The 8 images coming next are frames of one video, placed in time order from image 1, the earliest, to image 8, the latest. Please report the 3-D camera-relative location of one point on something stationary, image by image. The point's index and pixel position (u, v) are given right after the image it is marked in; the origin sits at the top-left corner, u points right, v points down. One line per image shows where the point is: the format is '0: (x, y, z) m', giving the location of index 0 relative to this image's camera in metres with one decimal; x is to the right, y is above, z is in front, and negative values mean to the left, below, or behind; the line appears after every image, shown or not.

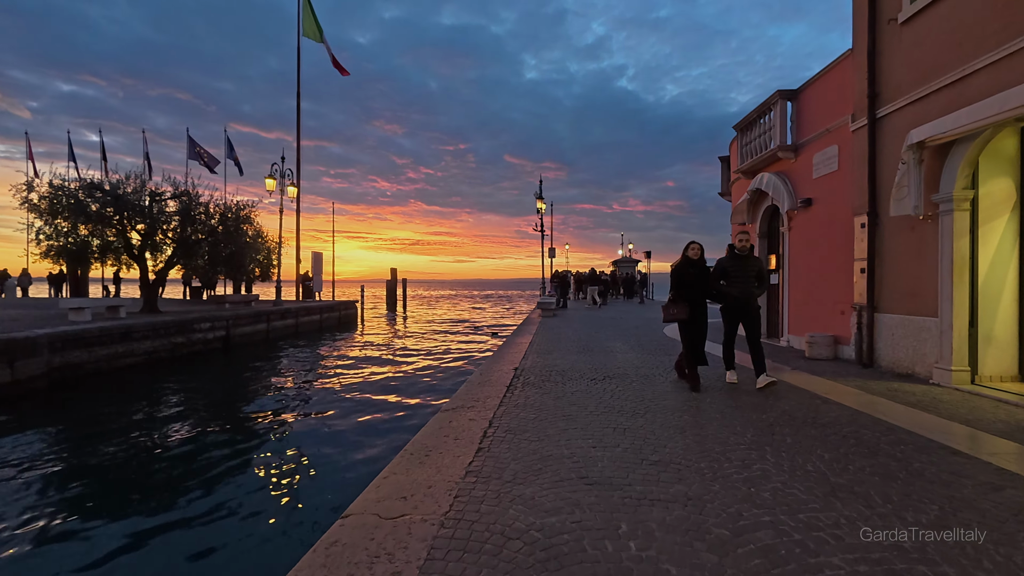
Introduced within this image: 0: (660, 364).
0: (+2.6, -1.3, +8.5) m
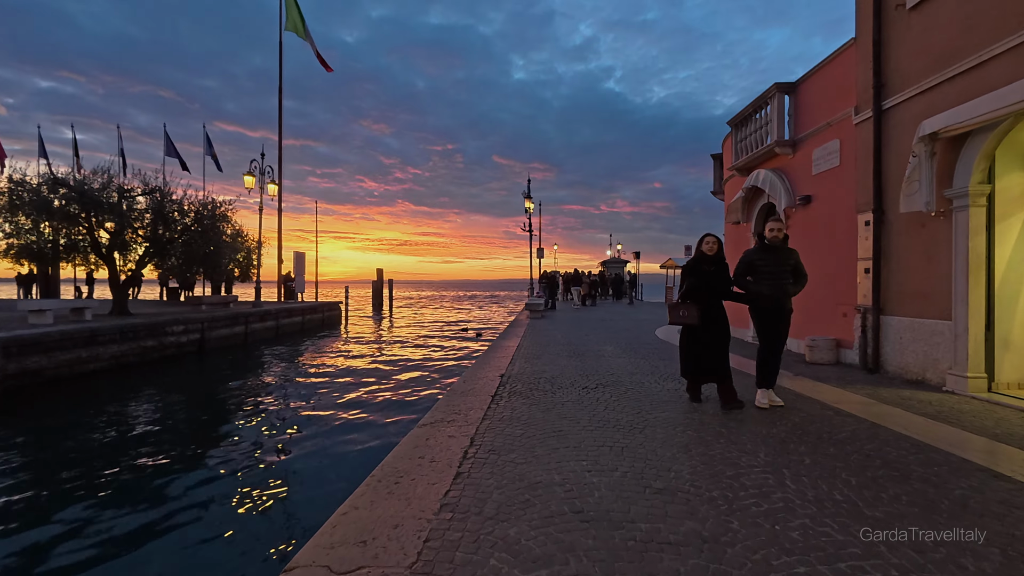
0: (+2.4, -1.3, +8.0) m
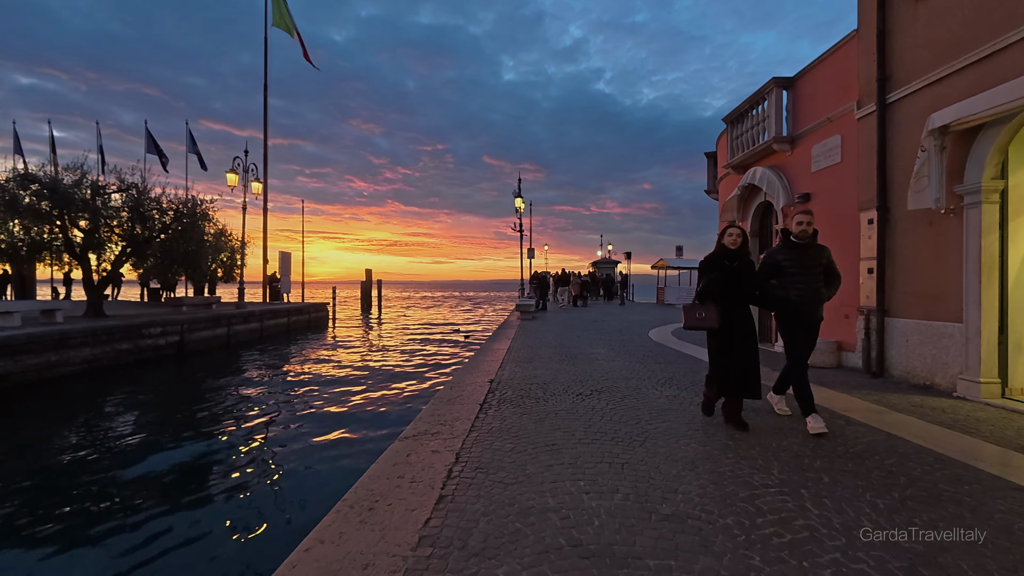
0: (+2.2, -1.3, +7.7) m
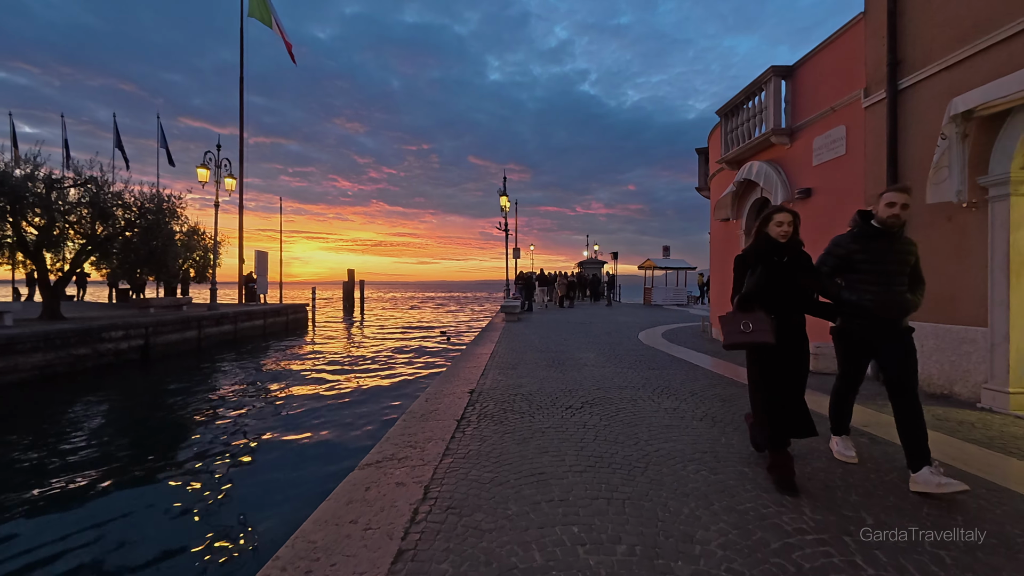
0: (+1.9, -1.4, +7.1) m
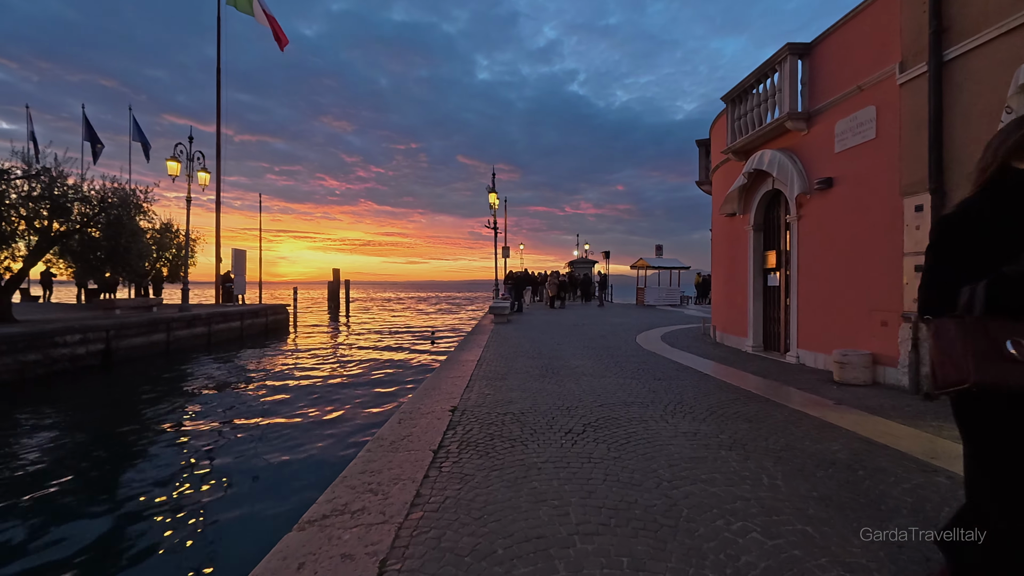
0: (+1.8, -1.4, +6.2) m
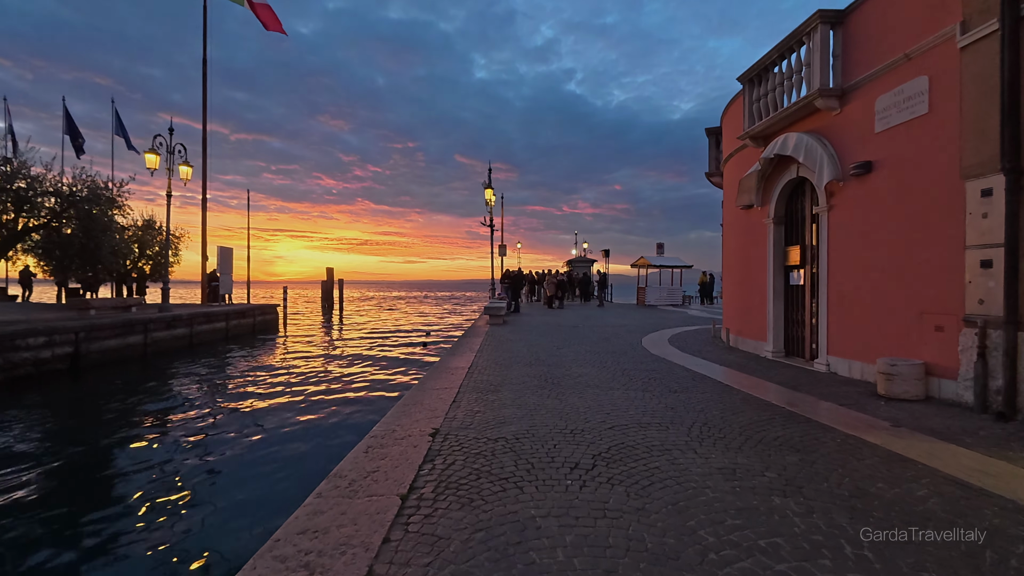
0: (+1.7, -1.4, +5.2) m
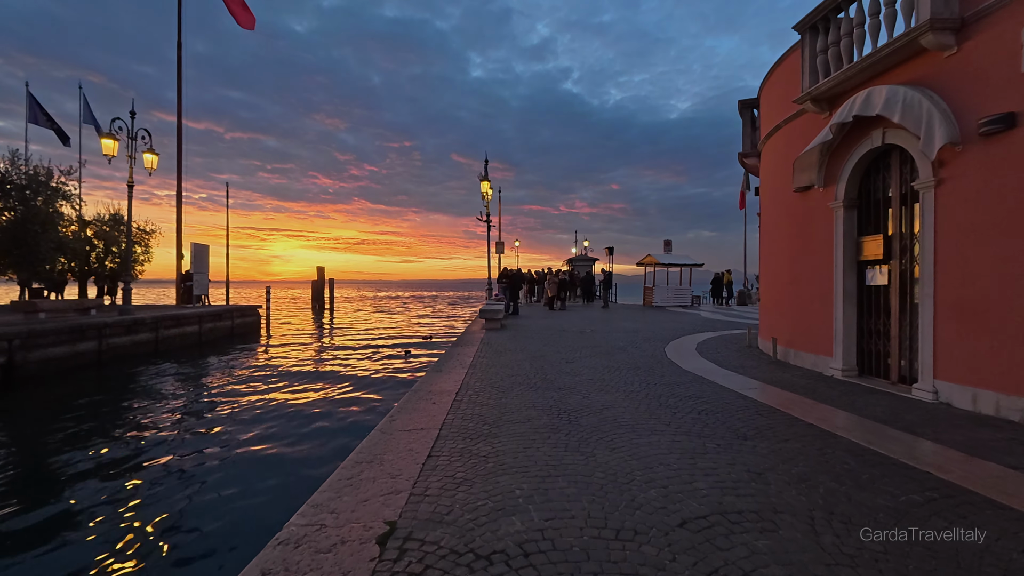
0: (+1.7, -1.4, +3.3) m
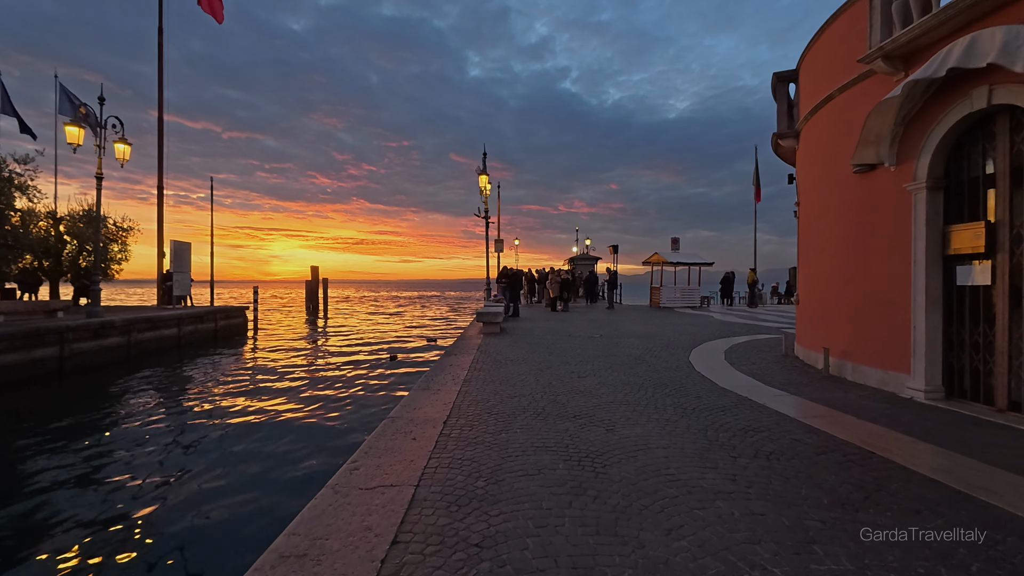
0: (+1.8, -1.4, +1.9) m
